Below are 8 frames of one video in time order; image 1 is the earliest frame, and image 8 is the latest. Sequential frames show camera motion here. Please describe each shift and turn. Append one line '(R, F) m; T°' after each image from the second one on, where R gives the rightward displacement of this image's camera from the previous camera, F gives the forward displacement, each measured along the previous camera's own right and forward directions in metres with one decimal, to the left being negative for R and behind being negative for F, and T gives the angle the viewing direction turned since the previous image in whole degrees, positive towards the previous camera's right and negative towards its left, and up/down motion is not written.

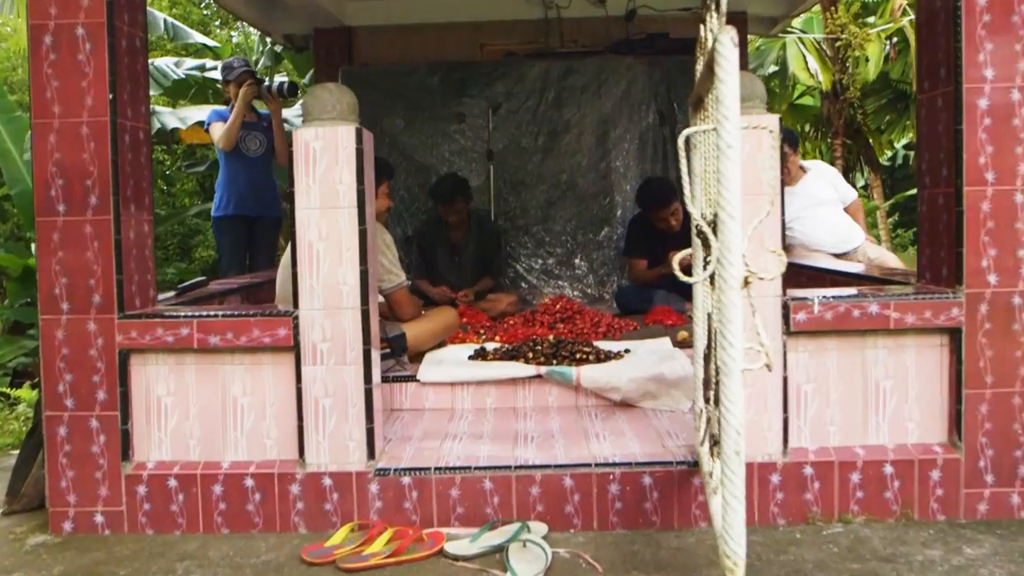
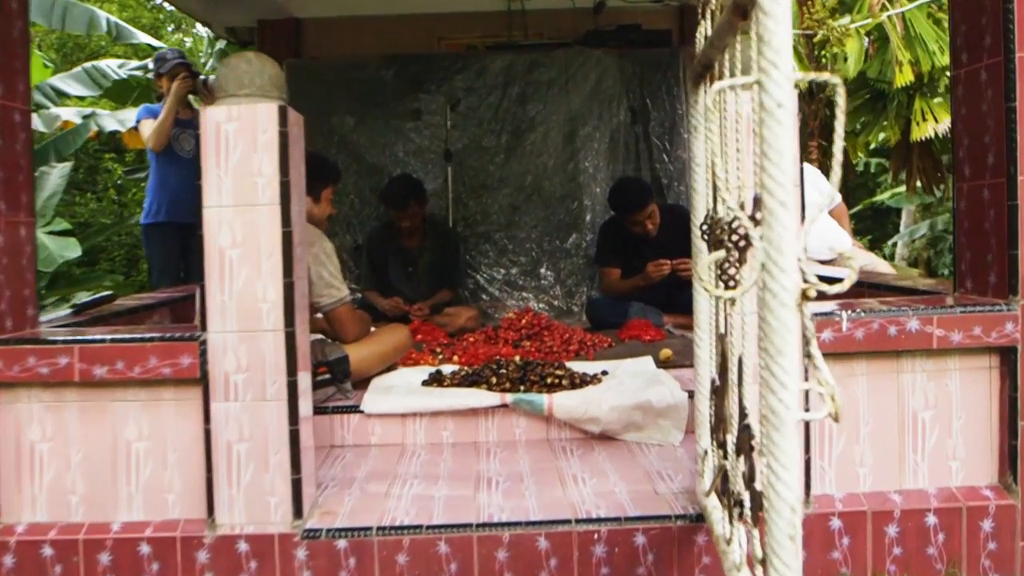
(0.0, +0.6) m; +3°
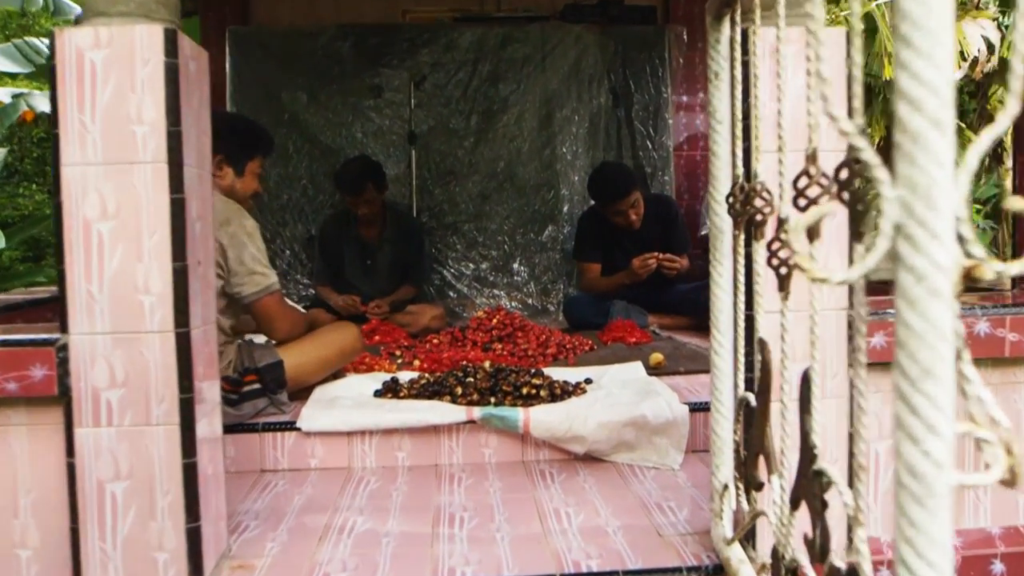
(0.0, +0.6) m; +2°
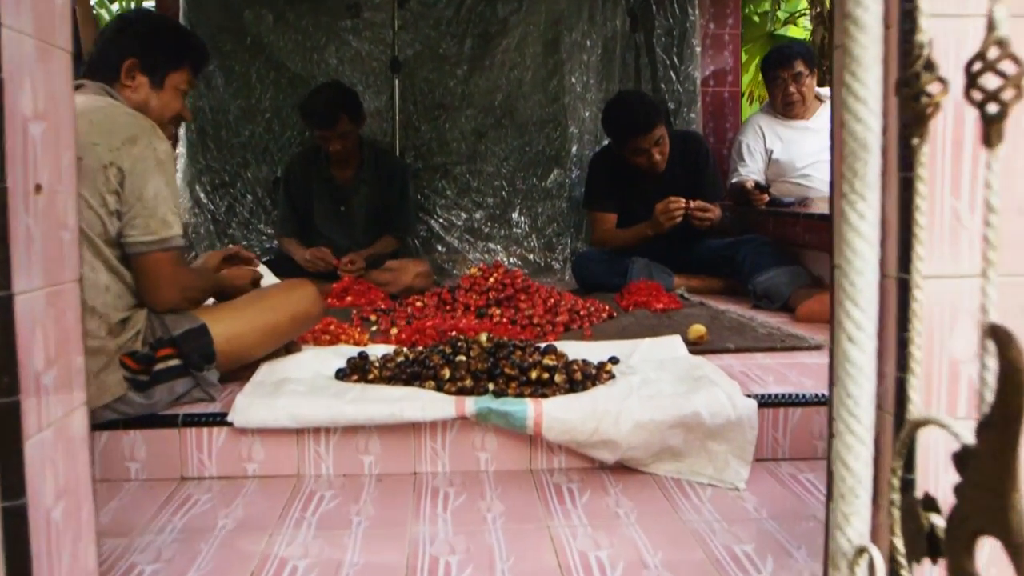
(0.0, +0.8) m; +1°
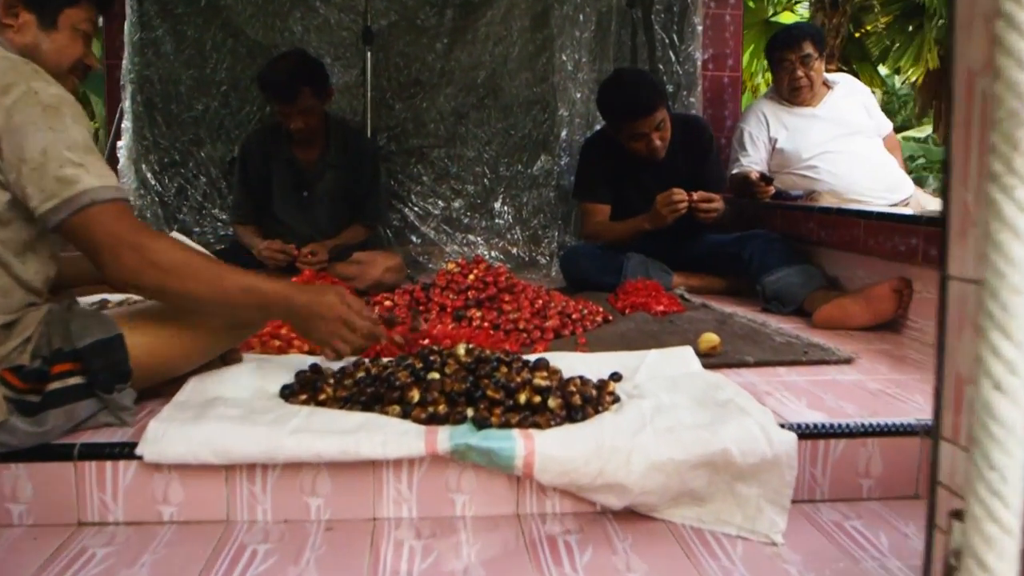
(0.0, +0.4) m; +1°
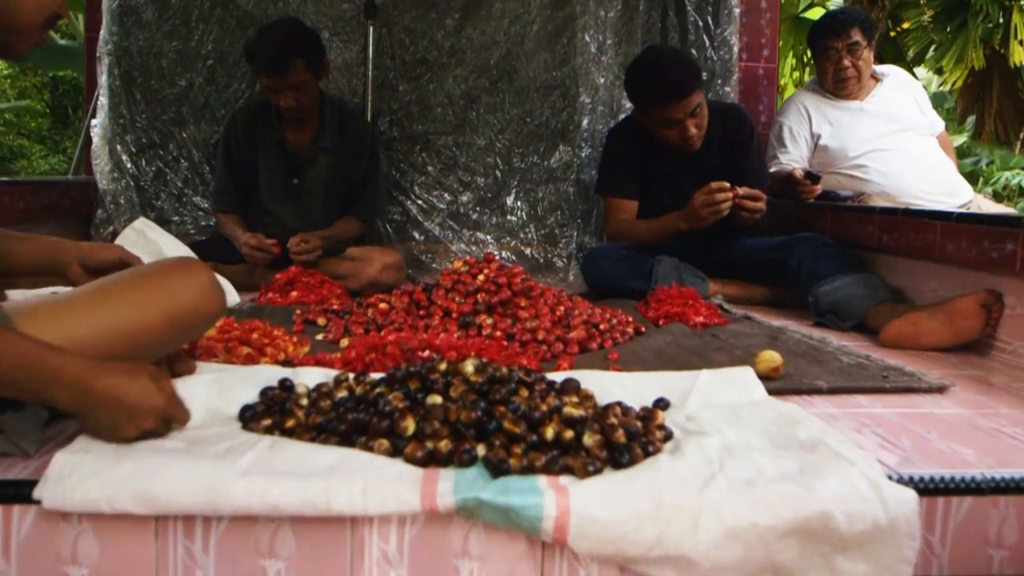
(0.0, +0.5) m; 0°
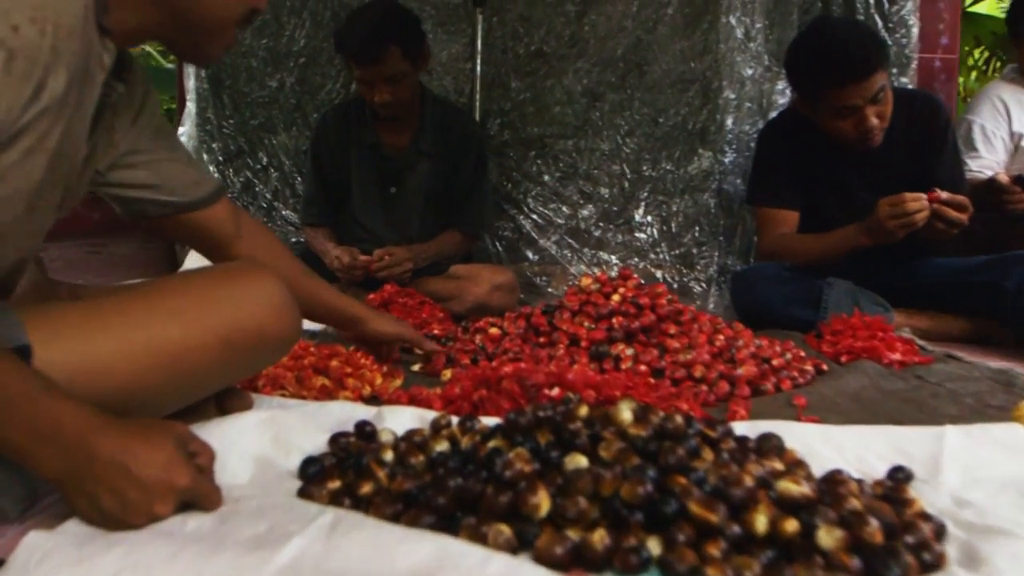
(-0.1, +0.5) m; -7°
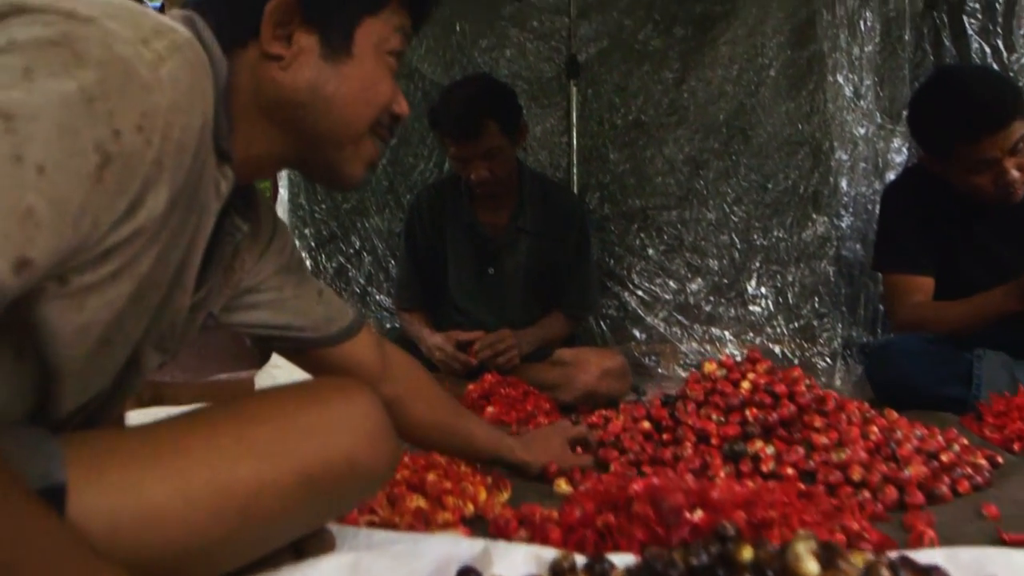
(0.0, +0.2) m; -6°
